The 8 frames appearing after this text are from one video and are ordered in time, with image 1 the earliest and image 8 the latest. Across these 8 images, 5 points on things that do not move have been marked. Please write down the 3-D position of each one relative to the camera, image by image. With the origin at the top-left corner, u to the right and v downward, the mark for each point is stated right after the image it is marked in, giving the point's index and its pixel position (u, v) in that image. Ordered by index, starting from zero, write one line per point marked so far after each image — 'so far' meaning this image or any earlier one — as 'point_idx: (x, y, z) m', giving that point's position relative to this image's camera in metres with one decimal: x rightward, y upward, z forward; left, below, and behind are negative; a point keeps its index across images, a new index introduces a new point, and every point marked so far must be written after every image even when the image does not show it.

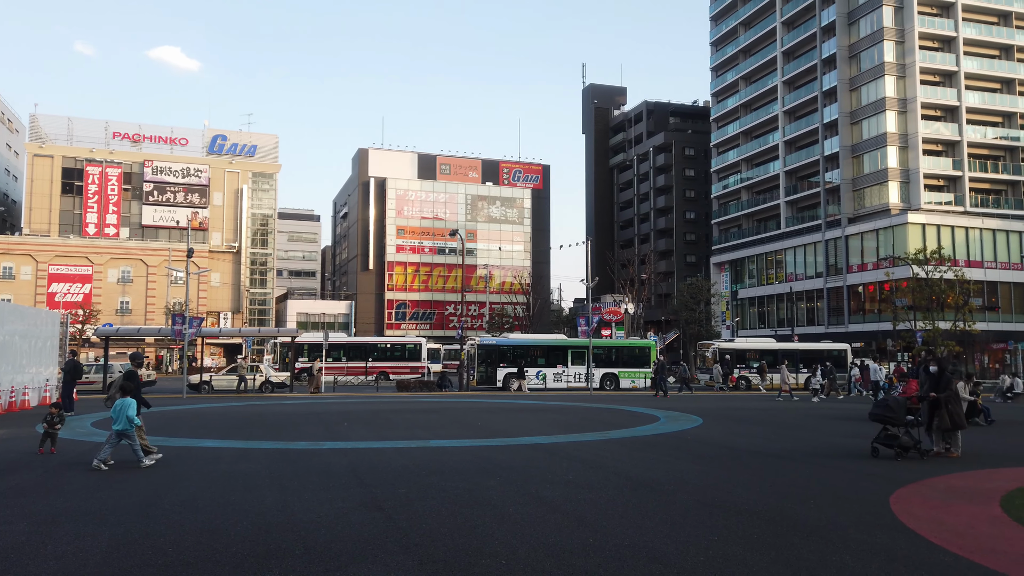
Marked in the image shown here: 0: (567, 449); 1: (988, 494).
0: (+0.9, -2.5, +11.6) m
1: (+5.0, -2.1, +7.7) m
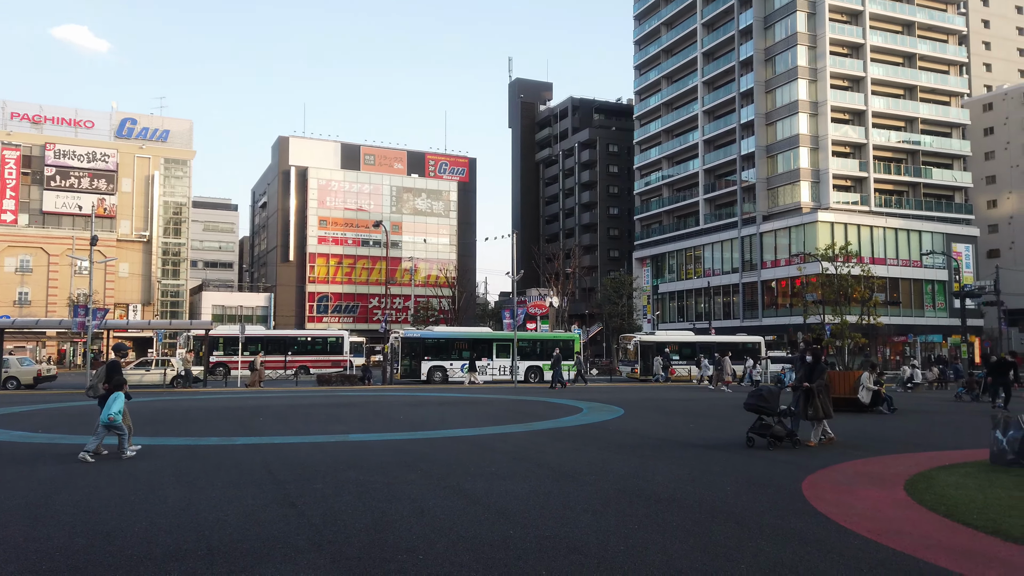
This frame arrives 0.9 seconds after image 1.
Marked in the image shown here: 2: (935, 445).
0: (-0.3, -2.4, +11.5) m
1: (+4.1, -2.1, +8.1) m
2: (+6.1, -2.3, +10.8) m
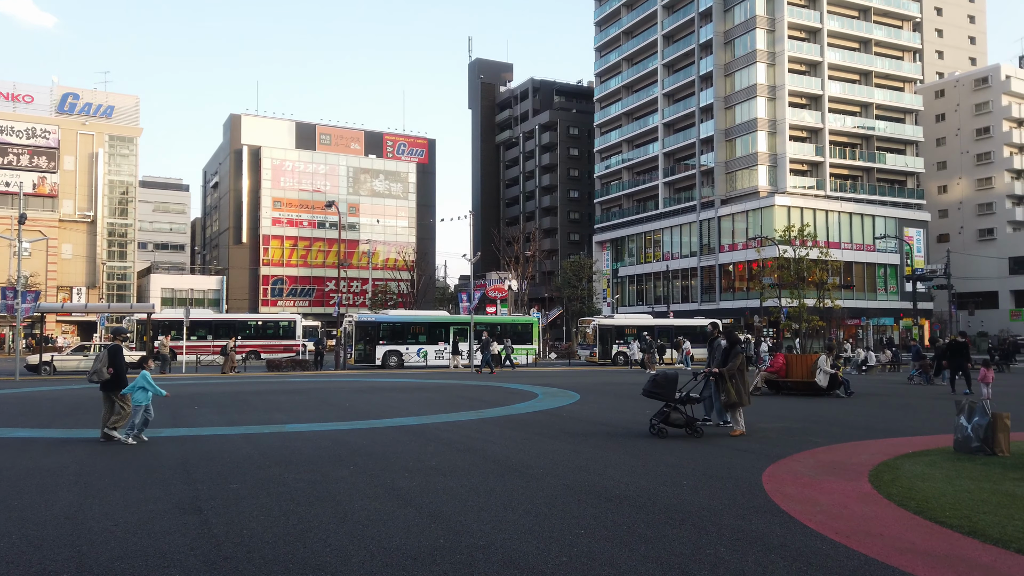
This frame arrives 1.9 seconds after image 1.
0: (-1.1, -2.1, +10.8) m
1: (+3.5, -1.8, +7.6) m
2: (+5.4, -2.0, +10.5) m
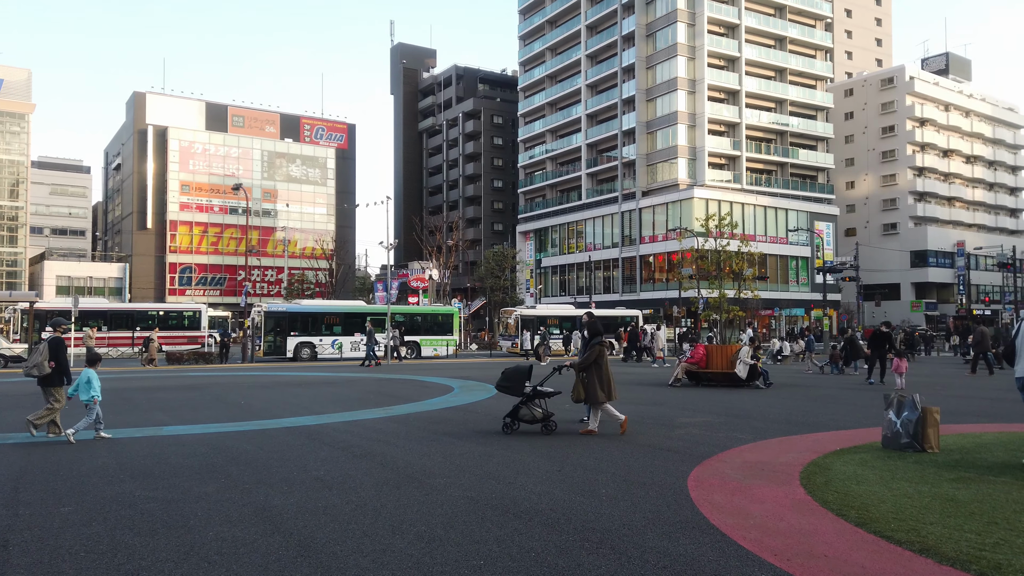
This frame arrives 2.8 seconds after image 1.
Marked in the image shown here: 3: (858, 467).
0: (-2.3, -1.9, +9.8) m
1: (+2.6, -1.7, +7.1) m
2: (+4.1, -1.9, +10.1) m
3: (+3.2, -1.7, +7.0) m
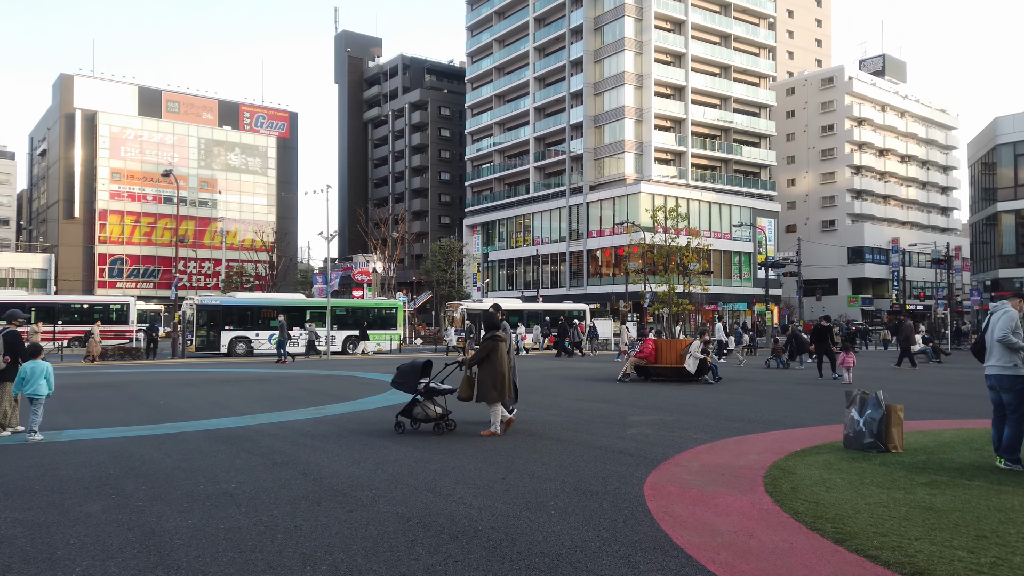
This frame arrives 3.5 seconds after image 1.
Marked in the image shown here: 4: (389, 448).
0: (-3.0, -1.8, +8.9) m
1: (+2.1, -1.6, +6.5) m
2: (+3.4, -1.7, +9.6) m
3: (+2.7, -1.6, +6.5) m
4: (-1.3, -1.7, +7.9) m
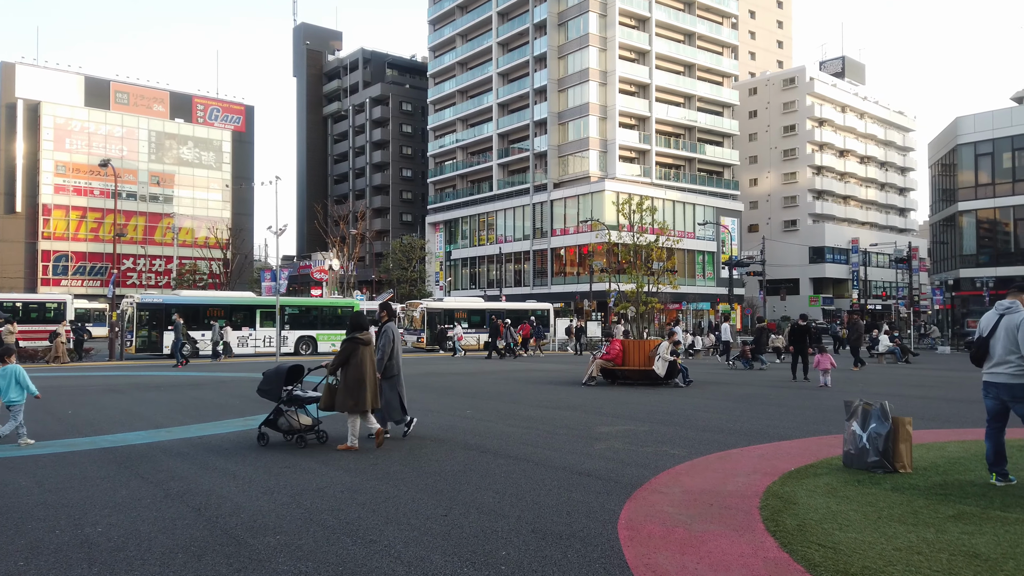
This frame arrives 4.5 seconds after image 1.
0: (-3.6, -1.7, +7.6) m
1: (+1.7, -1.6, +5.5) m
2: (+2.8, -1.7, +8.6) m
3: (+2.3, -1.5, +5.5) m
4: (-1.8, -1.6, +6.7) m
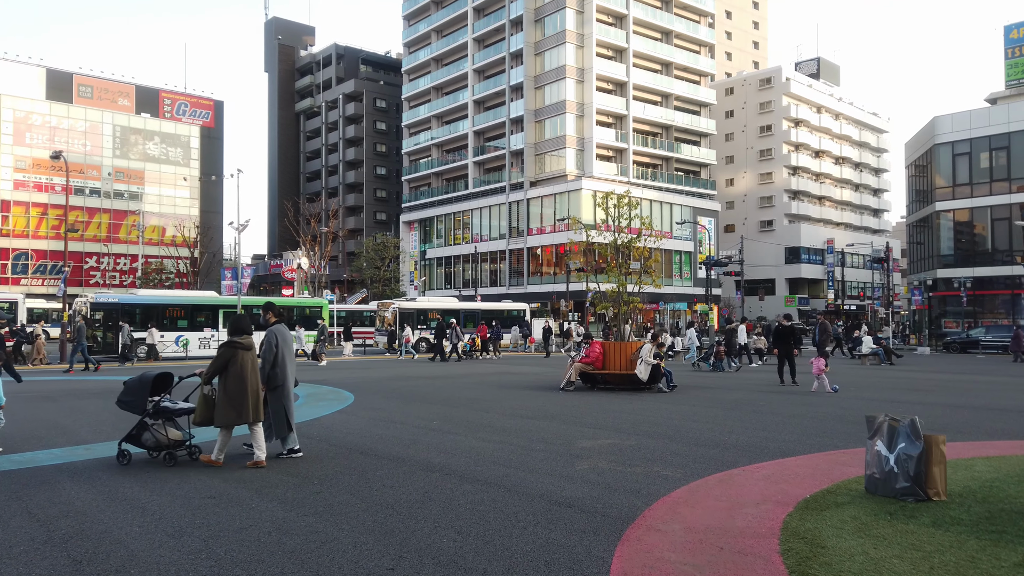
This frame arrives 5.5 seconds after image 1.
0: (-3.8, -1.7, +6.4) m
1: (+1.5, -1.6, +4.5) m
2: (+2.5, -1.7, +7.7) m
3: (+2.1, -1.5, +4.5) m
4: (-2.0, -1.6, +5.6) m
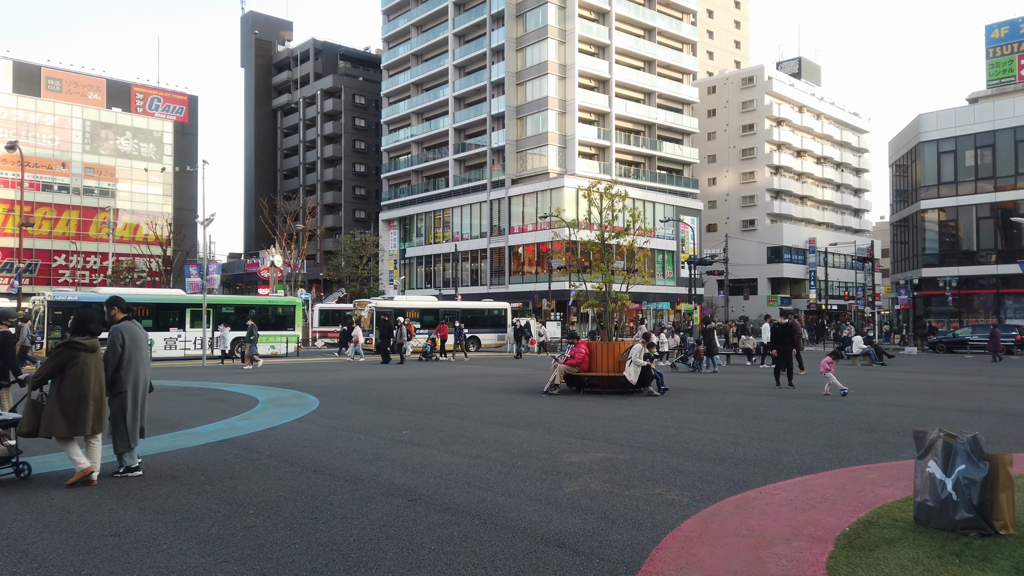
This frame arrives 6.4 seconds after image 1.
0: (-4.0, -1.6, +5.3) m
1: (+1.4, -1.5, +3.5) m
2: (+2.3, -1.6, +6.7) m
3: (+2.0, -1.4, +3.5) m
4: (-2.1, -1.5, +4.5) m
